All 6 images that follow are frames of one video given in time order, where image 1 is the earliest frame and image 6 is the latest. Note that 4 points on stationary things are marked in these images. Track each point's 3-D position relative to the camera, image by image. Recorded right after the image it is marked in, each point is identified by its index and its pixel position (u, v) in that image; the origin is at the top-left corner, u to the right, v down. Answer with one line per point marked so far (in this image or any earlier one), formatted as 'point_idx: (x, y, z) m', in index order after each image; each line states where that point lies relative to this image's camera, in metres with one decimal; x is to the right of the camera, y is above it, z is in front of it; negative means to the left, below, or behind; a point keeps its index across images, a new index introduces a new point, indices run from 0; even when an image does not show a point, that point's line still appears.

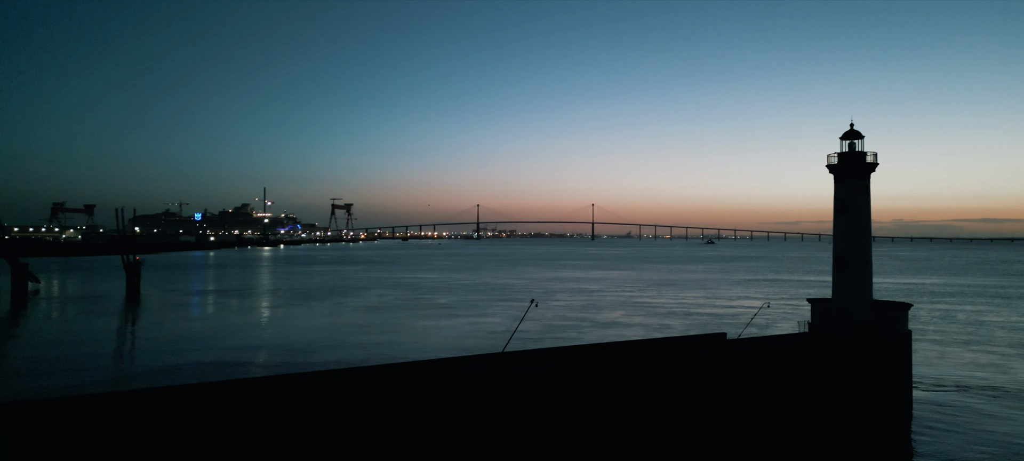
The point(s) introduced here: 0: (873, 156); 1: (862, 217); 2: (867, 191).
0: (+5.9, +1.2, +9.7) m
1: (+5.6, +0.2, +9.4) m
2: (+5.7, +0.6, +9.6) m
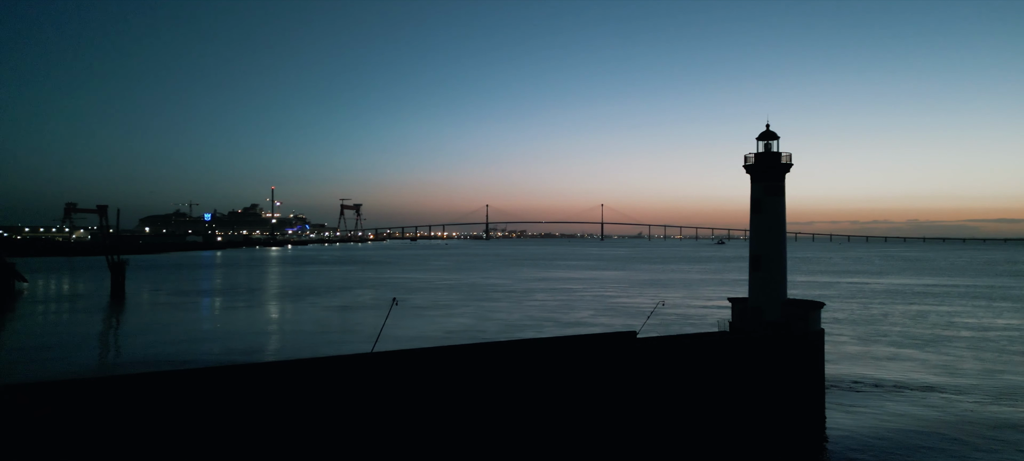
0: (+4.5, +1.2, +9.8) m
1: (+4.2, +0.2, +9.5) m
2: (+4.4, +0.6, +9.6) m
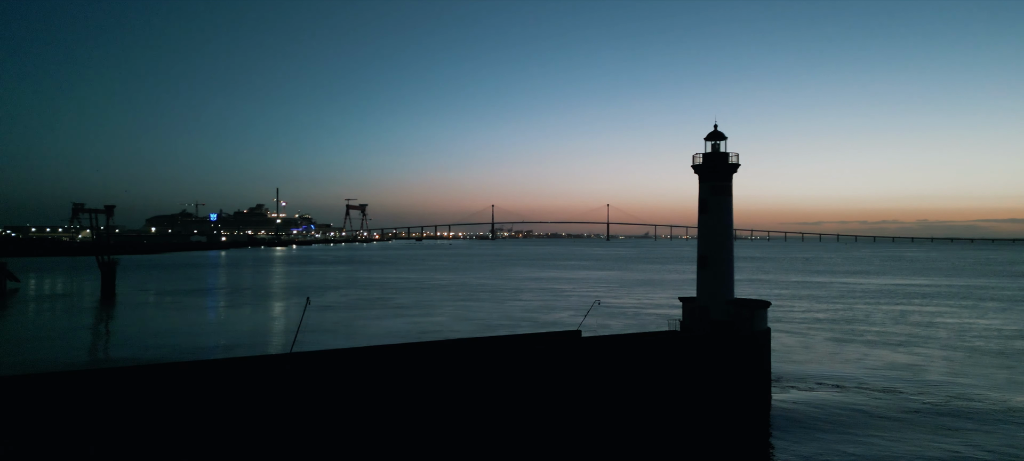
0: (+3.7, +1.2, +9.8) m
1: (+3.4, +0.2, +9.6) m
2: (+3.5, +0.6, +9.7) m
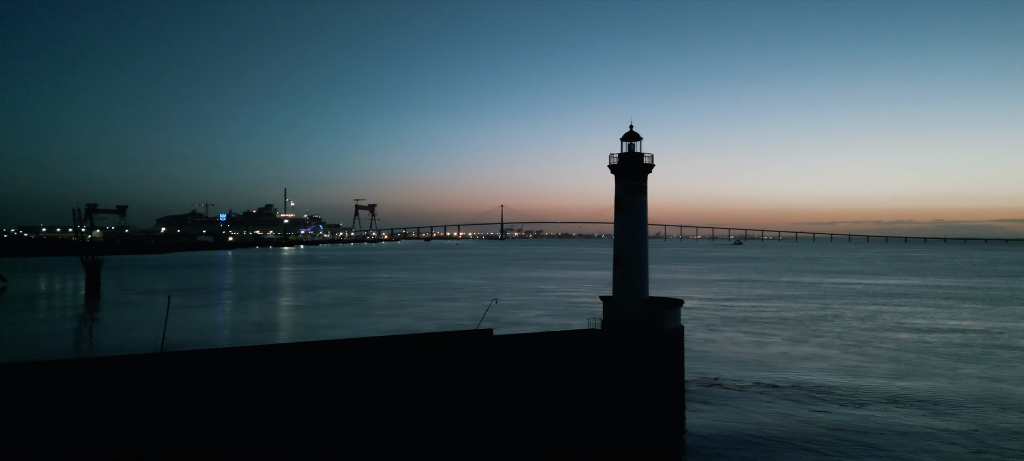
0: (+2.3, +1.2, +9.9) m
1: (+2.0, +0.2, +9.7) m
2: (+2.2, +0.7, +9.8) m
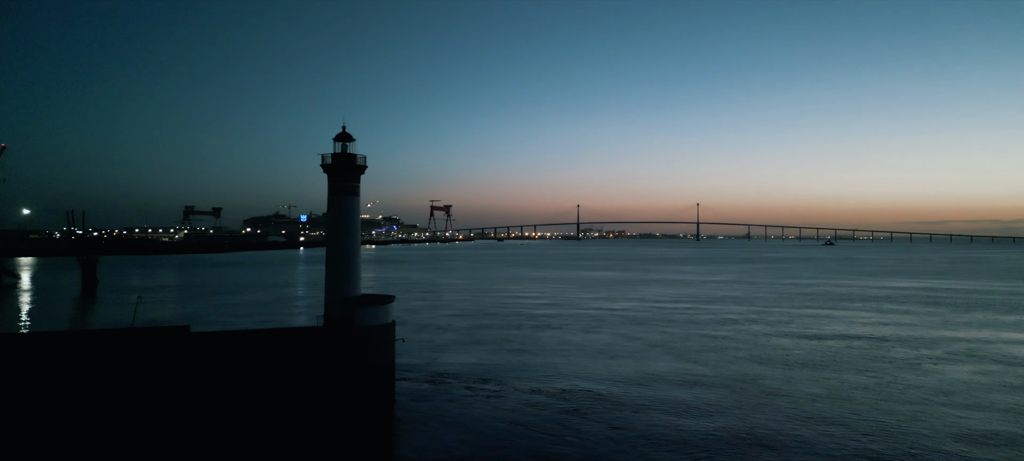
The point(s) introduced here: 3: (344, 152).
0: (-2.4, +1.2, +10.0) m
1: (-2.7, +0.2, +9.8) m
2: (-2.6, +0.7, +9.9) m
3: (-2.8, +1.3, +9.9) m
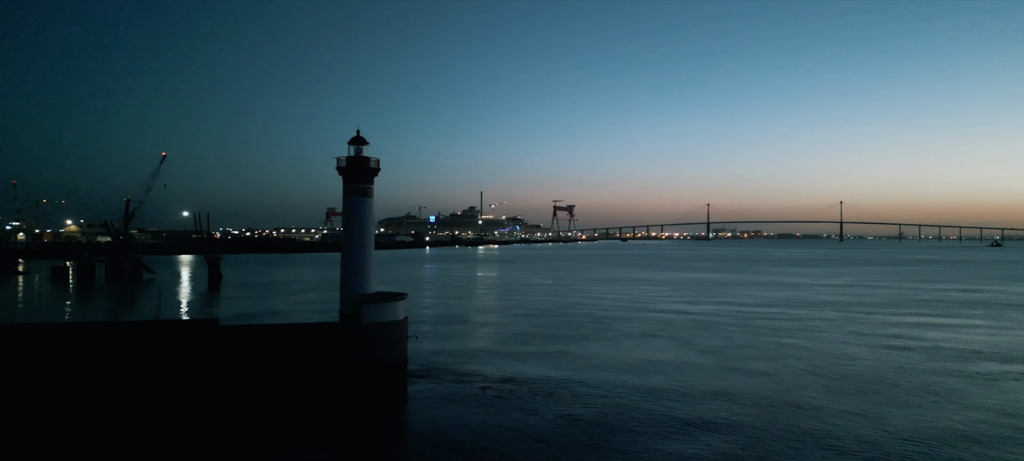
0: (-2.3, +1.2, +10.4) m
1: (-2.7, +0.2, +10.3) m
2: (-2.5, +0.7, +10.3) m
3: (-2.7, +1.3, +10.4) m
